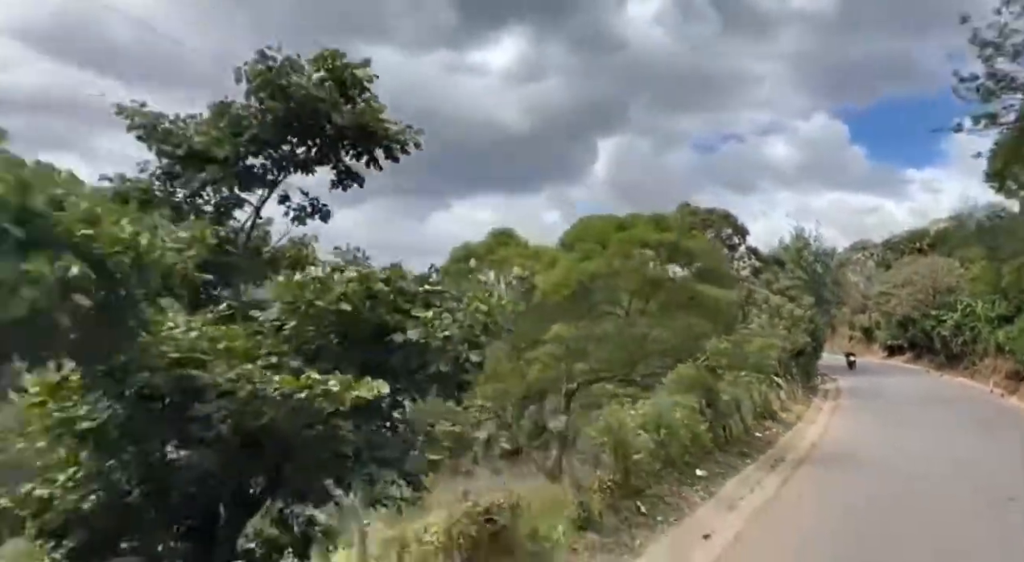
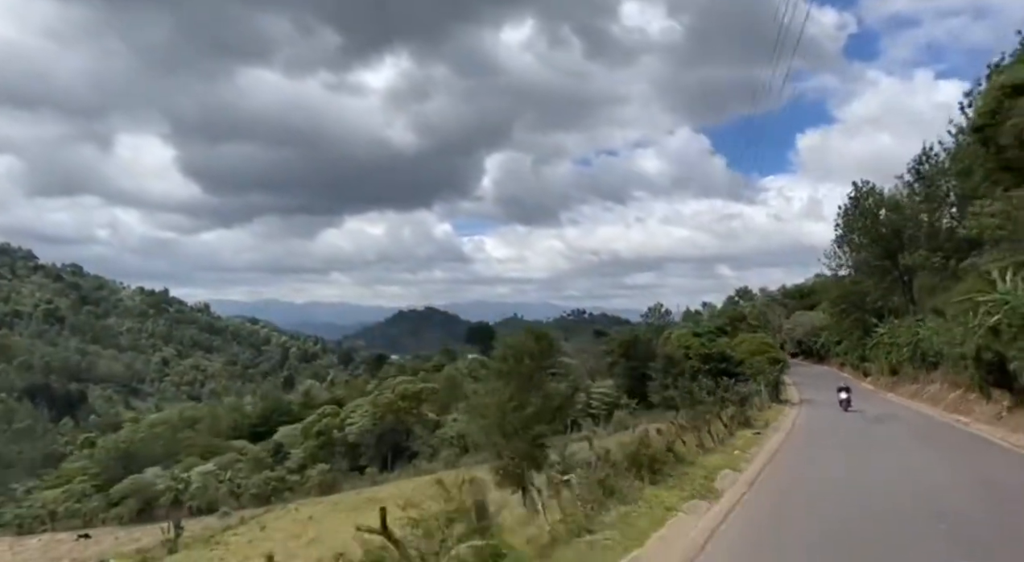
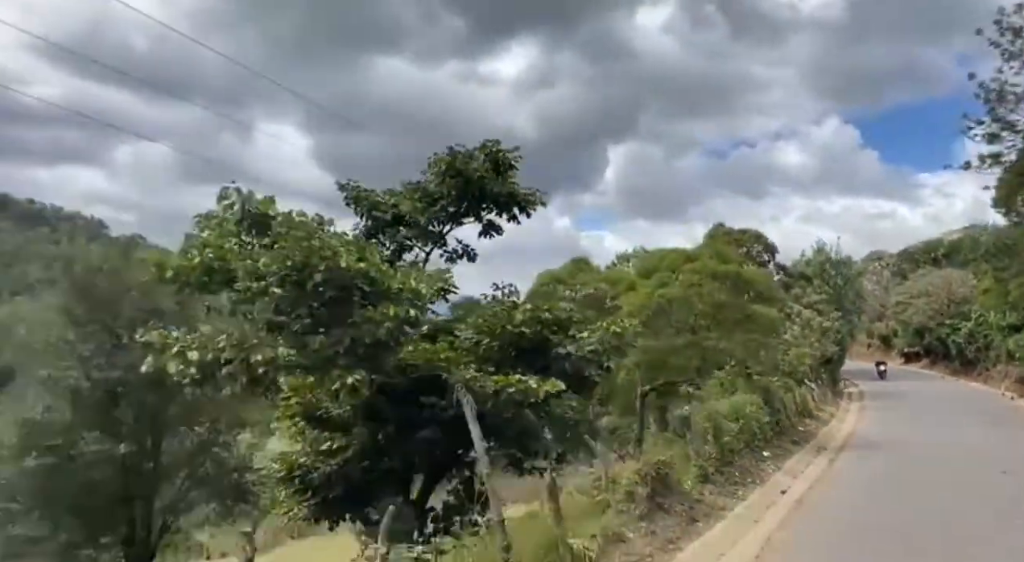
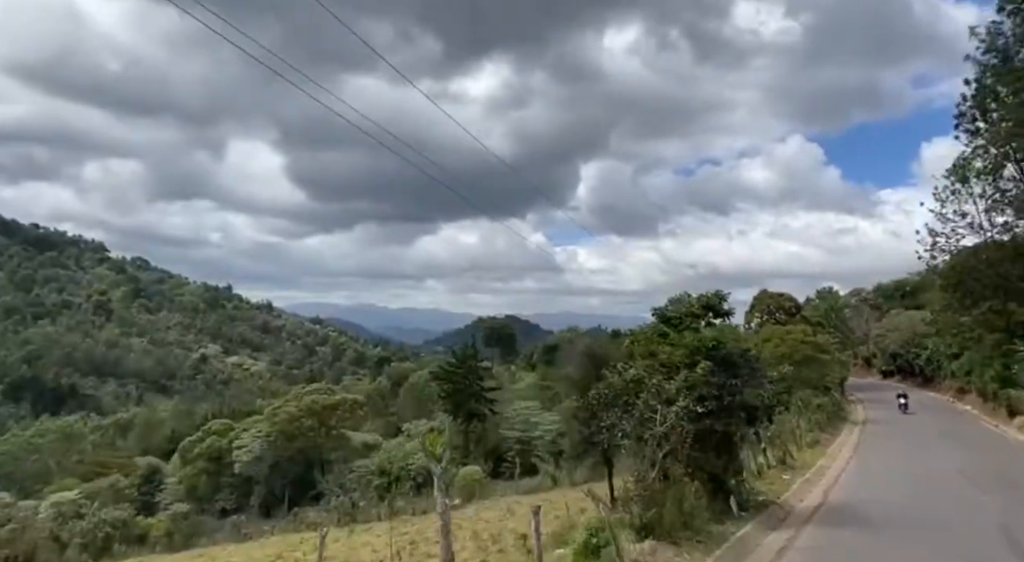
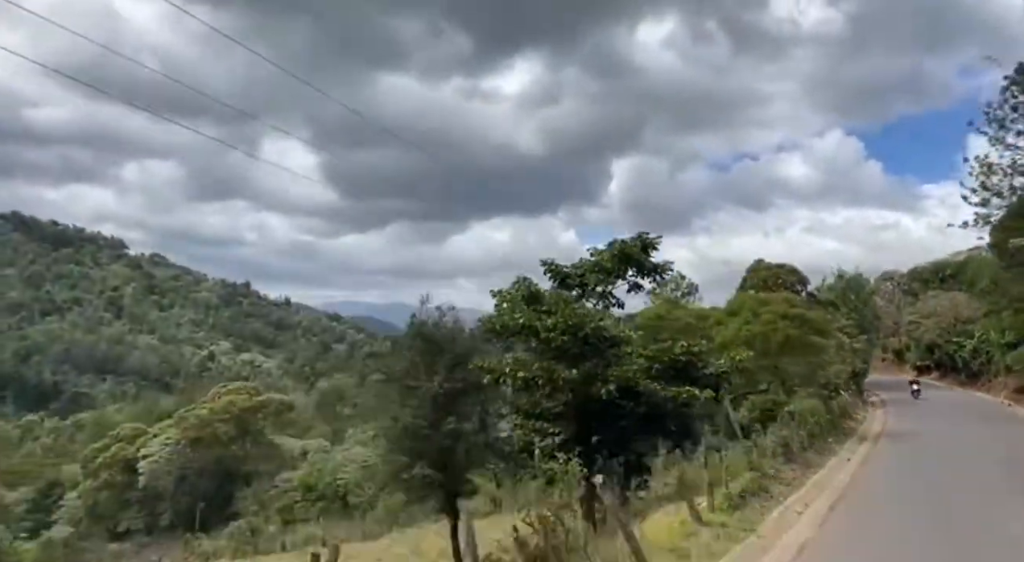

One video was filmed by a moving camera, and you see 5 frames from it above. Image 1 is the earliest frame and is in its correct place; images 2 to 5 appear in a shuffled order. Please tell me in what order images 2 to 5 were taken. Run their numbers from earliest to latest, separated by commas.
3, 5, 4, 2
